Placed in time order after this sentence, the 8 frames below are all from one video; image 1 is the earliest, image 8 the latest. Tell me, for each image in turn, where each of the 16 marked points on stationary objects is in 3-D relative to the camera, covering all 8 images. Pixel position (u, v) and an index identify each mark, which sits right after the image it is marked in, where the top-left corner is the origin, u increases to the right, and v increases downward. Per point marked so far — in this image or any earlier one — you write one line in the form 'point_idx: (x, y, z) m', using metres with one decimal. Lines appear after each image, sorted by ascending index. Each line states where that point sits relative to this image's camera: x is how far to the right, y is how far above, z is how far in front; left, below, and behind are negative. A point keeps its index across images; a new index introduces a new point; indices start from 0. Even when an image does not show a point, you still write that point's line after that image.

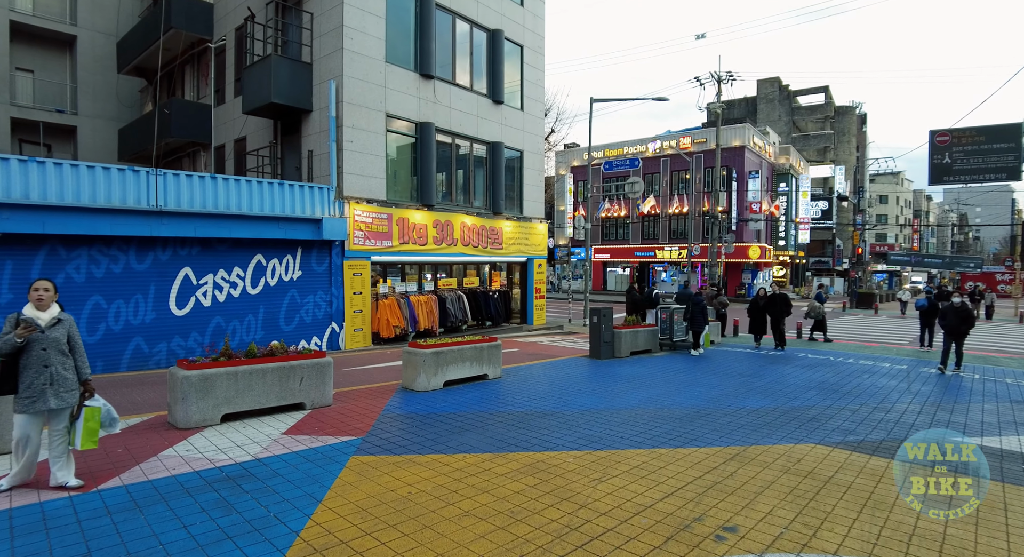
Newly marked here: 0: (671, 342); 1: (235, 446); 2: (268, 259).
0: (+4.2, -1.7, +15.4) m
1: (-3.0, -1.8, +6.3) m
2: (-5.7, +0.5, +13.7) m
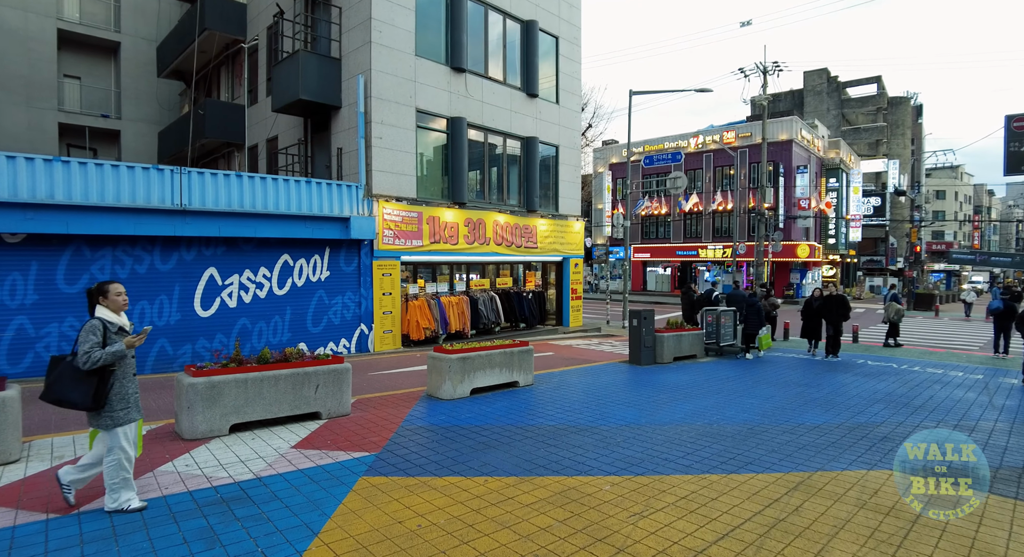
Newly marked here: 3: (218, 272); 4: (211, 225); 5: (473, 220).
0: (+5.0, -1.7, +14.4) m
1: (-2.7, -1.8, +5.8) m
2: (-4.9, +0.4, +13.3) m
3: (-6.2, +0.1, +12.3) m
4: (-6.2, +1.1, +12.0) m
5: (-1.1, +1.7, +16.6) m
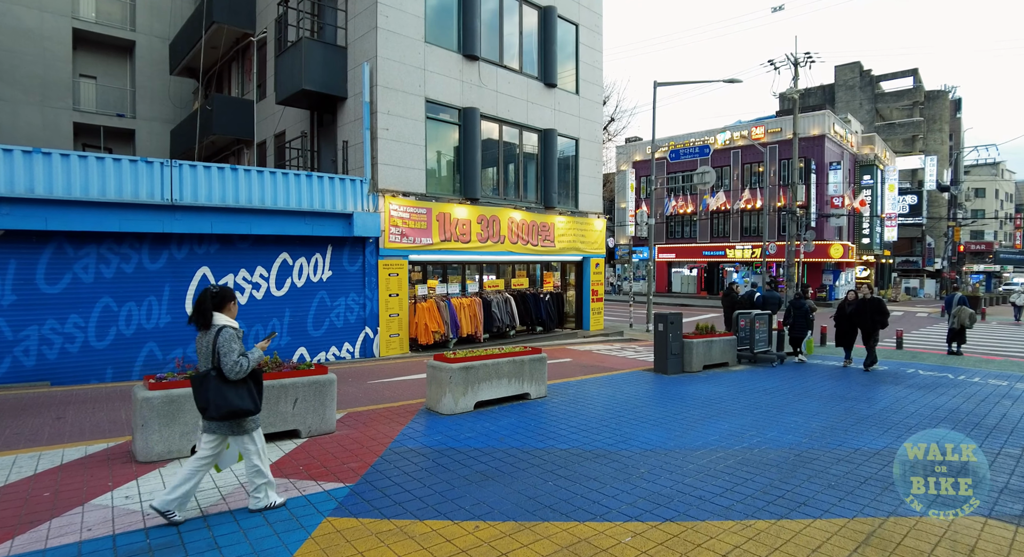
0: (+5.4, -1.7, +13.2) m
1: (-2.7, -1.8, +4.9) m
2: (-4.6, +0.4, +12.5) m
3: (-5.9, +0.1, +11.5) m
4: (-5.9, +1.1, +11.2) m
5: (-0.7, +1.7, +15.7) m
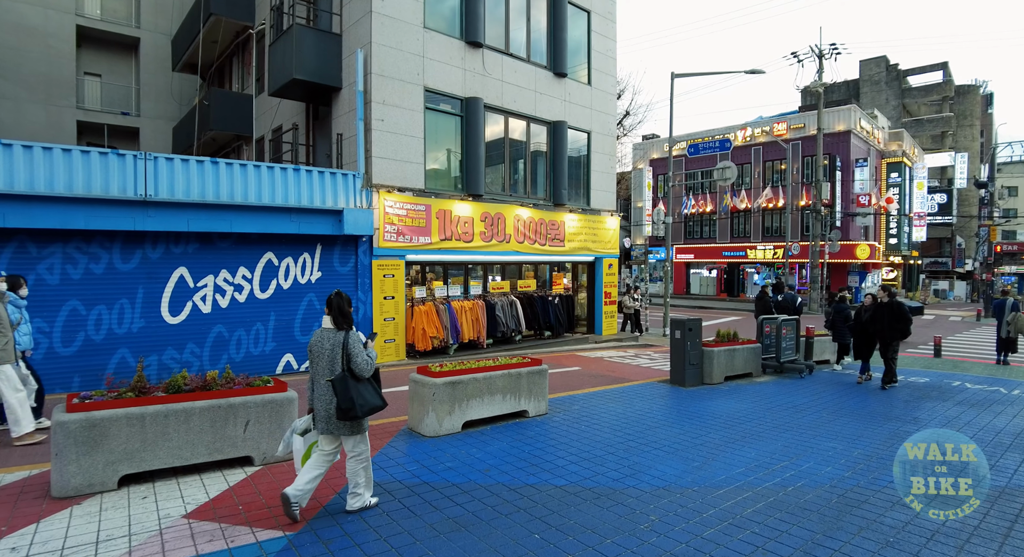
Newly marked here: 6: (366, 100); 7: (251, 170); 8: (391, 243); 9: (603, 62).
0: (+5.4, -1.8, +12.0) m
1: (-2.9, -1.8, +4.0) m
2: (-4.6, +0.4, +11.6) m
3: (-5.9, +0.1, +10.7) m
4: (-5.9, +1.1, +10.4) m
5: (-0.5, +1.6, +14.7) m
6: (-3.1, +3.8, +12.6) m
7: (-4.9, +2.1, +11.1) m
8: (-2.6, +0.8, +12.6) m
9: (+2.8, +6.8, +18.3) m
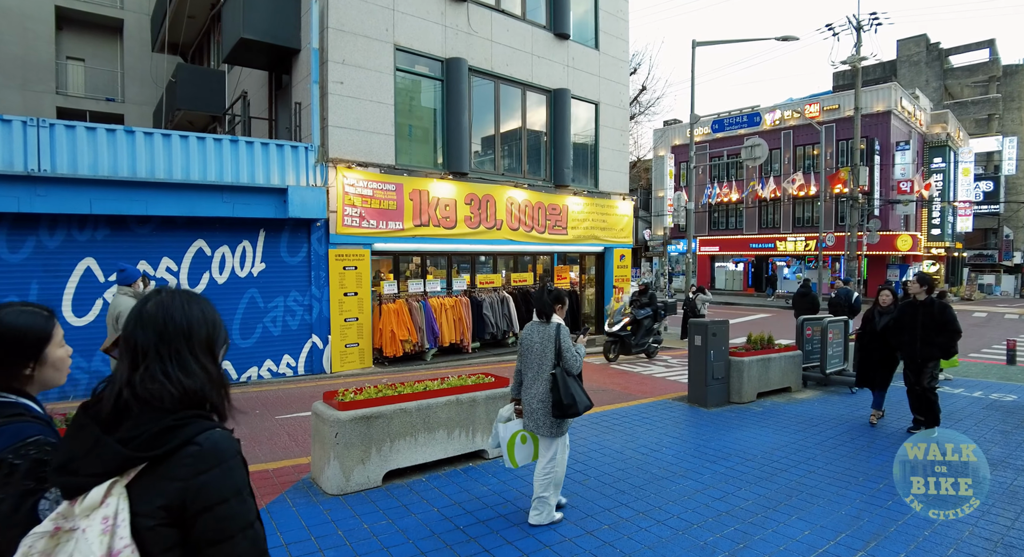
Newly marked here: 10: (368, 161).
0: (+5.1, -1.6, +9.7) m
1: (-3.5, -1.8, +2.0) m
2: (-4.9, +0.5, +9.7) m
3: (-6.2, +0.2, +8.8) m
4: (-6.3, +1.2, +8.5) m
5: (-0.7, +1.8, +12.6) m
6: (-3.4, +3.9, +10.5) m
7: (-5.3, +2.2, +9.2) m
8: (-2.9, +0.9, +10.6) m
9: (+2.8, +7.0, +16.0) m
10: (-2.7, +2.2, +10.9) m
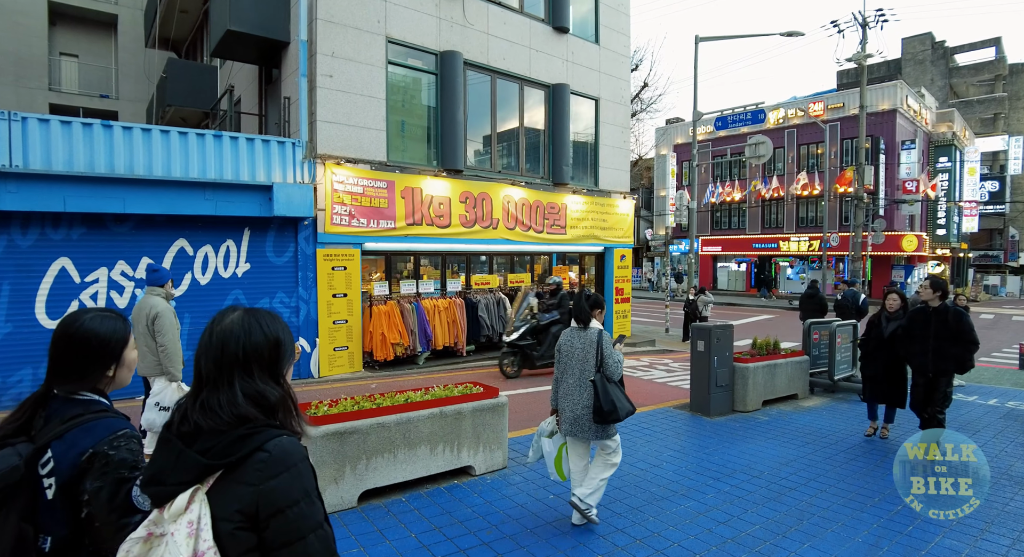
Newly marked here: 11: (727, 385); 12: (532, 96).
0: (+5.0, -1.6, +9.3) m
1: (-3.6, -1.8, +1.6) m
2: (-5.0, +0.5, +9.3) m
3: (-6.3, +0.2, +8.5) m
4: (-6.3, +1.2, +8.1) m
5: (-0.8, +1.8, +12.2) m
6: (-3.5, +3.9, +10.2) m
7: (-5.3, +2.2, +8.8) m
8: (-3.0, +0.9, +10.2) m
9: (+2.7, +6.9, +15.6) m
10: (-2.7, +2.2, +10.5) m
11: (+2.8, -1.4, +7.8) m
12: (+0.5, +4.3, +13.8) m
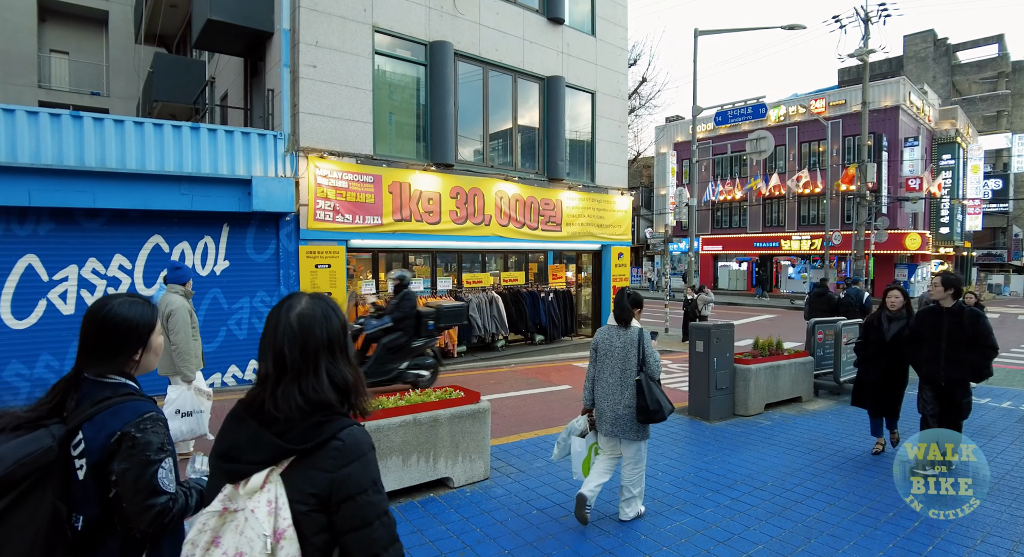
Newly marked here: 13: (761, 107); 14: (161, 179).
0: (+4.9, -1.6, +8.9) m
1: (-3.7, -1.8, +1.2) m
2: (-5.1, +0.6, +8.9) m
3: (-6.5, +0.2, +8.1) m
4: (-6.5, +1.2, +7.7) m
5: (-1.0, +1.8, +11.8) m
6: (-3.6, +4.0, +9.8) m
7: (-5.5, +2.2, +8.4) m
8: (-3.1, +0.9, +9.8) m
9: (+2.6, +7.0, +15.2) m
10: (-2.9, +2.2, +10.1) m
11: (+2.7, -1.4, +7.4) m
12: (+0.3, +4.3, +13.3) m
13: (+8.3, +5.7, +19.6) m
14: (-5.1, +1.4, +8.6) m
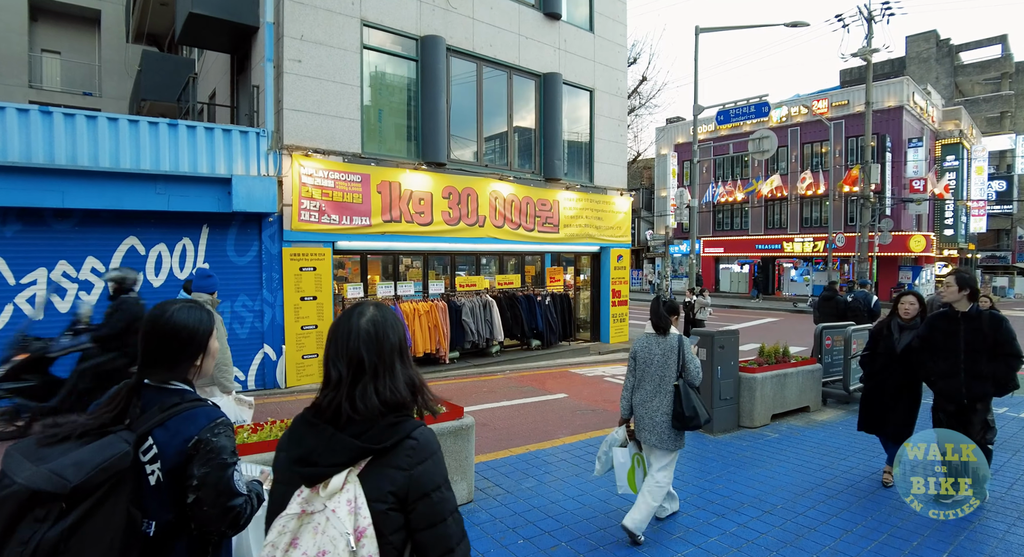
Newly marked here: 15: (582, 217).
0: (+4.8, -1.6, +8.5) m
1: (-3.9, -1.8, +0.8) m
2: (-5.2, +0.5, +8.5) m
3: (-6.6, +0.2, +7.7) m
4: (-6.6, +1.1, +7.3) m
5: (-1.1, +1.7, +11.4) m
6: (-3.7, +3.9, +9.4) m
7: (-5.6, +2.1, +8.0) m
8: (-3.2, +0.8, +9.4) m
9: (+2.5, +6.9, +14.8) m
10: (-3.0, +2.1, +9.7) m
11: (+2.6, -1.4, +7.0) m
12: (+0.2, +4.2, +12.9) m
13: (+8.2, +5.6, +19.2) m
14: (-5.2, +1.4, +8.2) m
15: (+1.7, +1.5, +14.1) m
